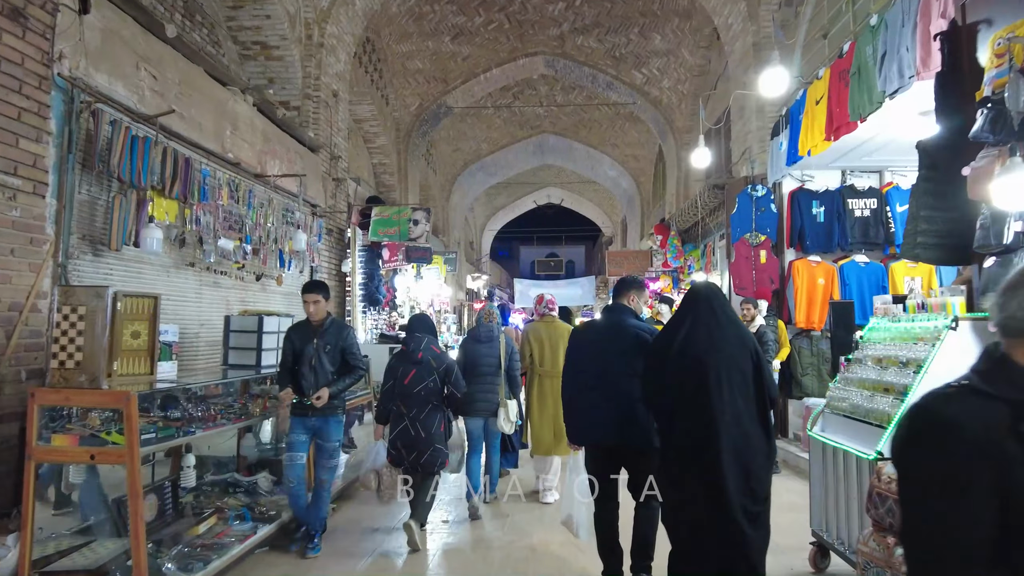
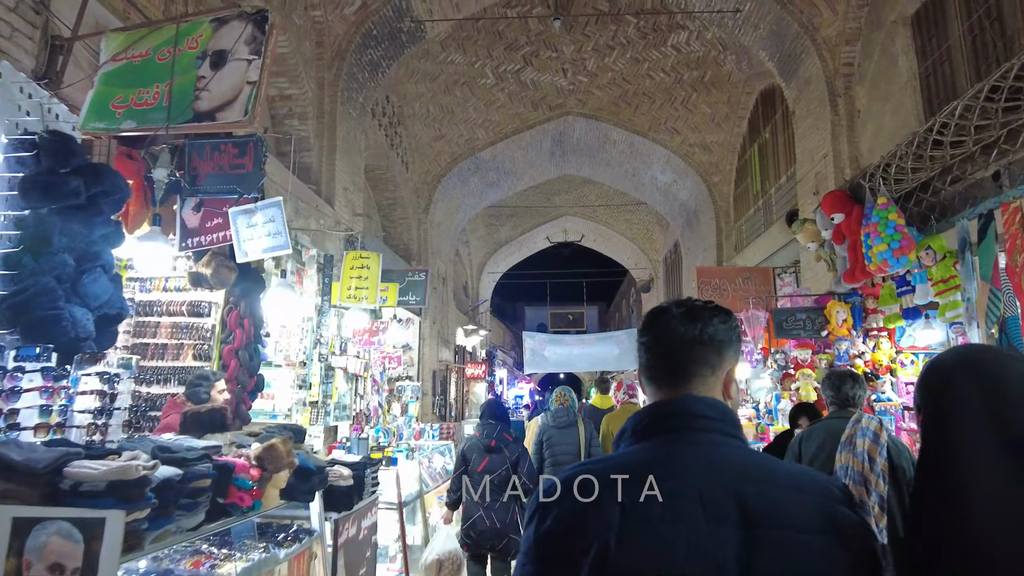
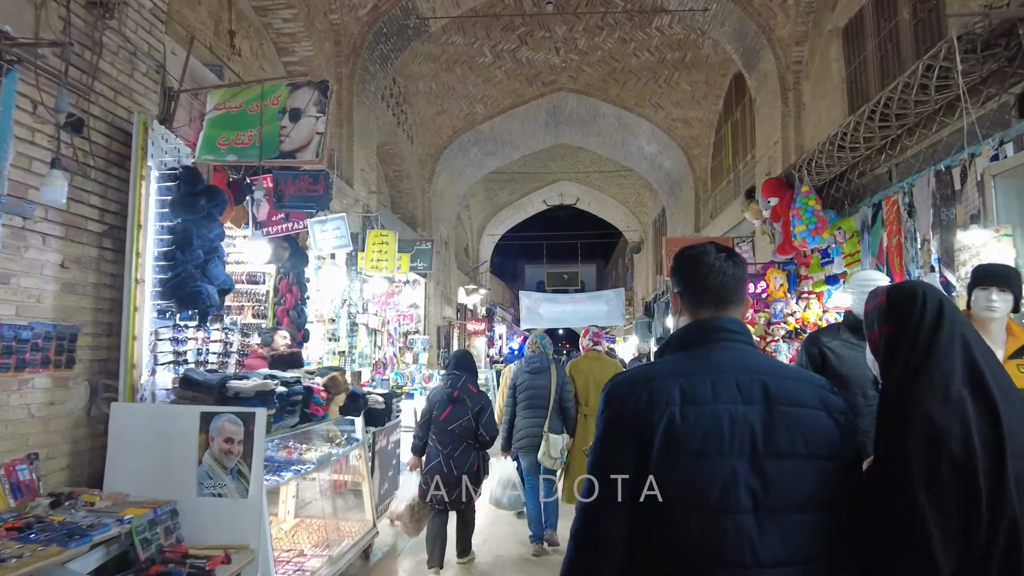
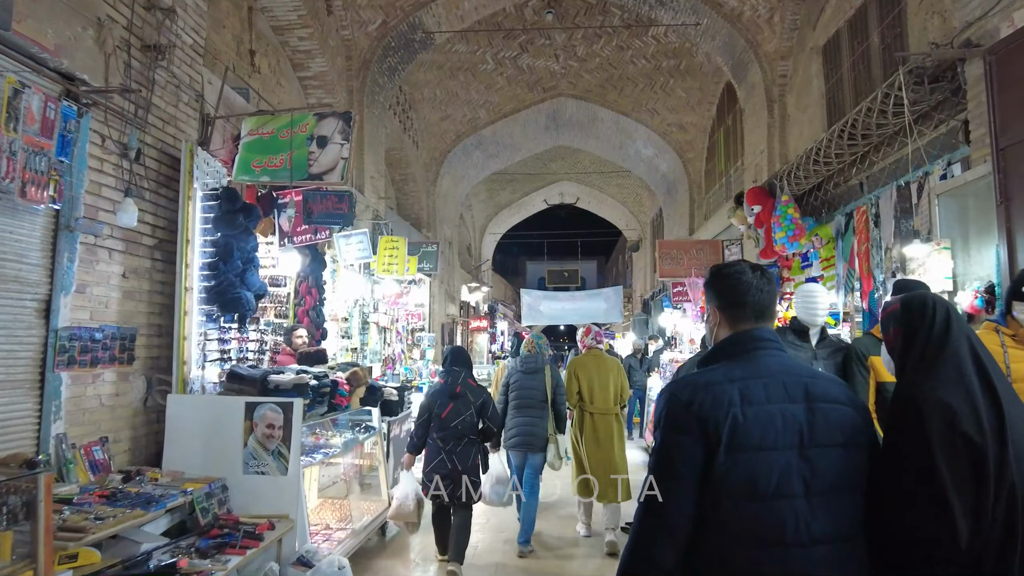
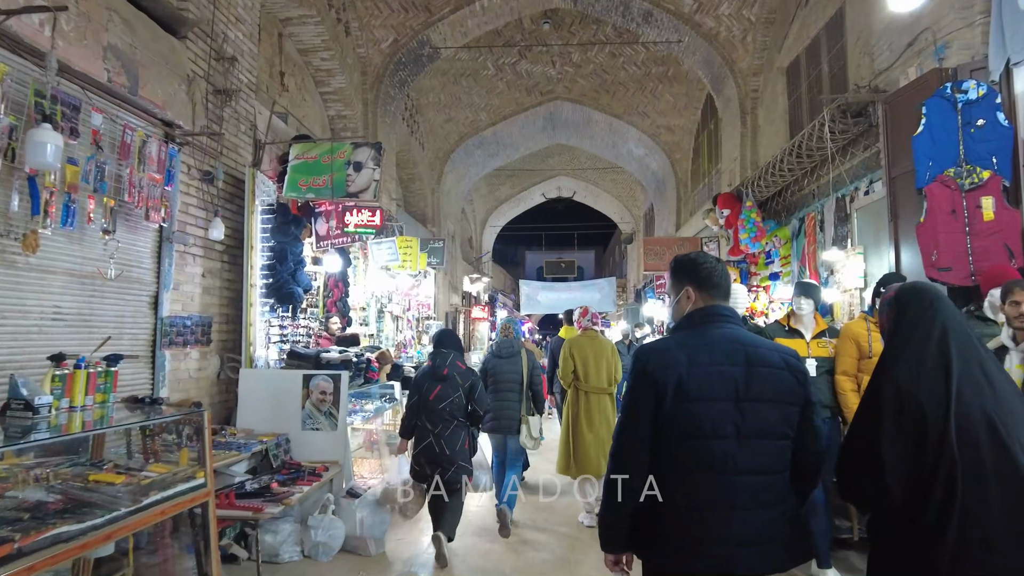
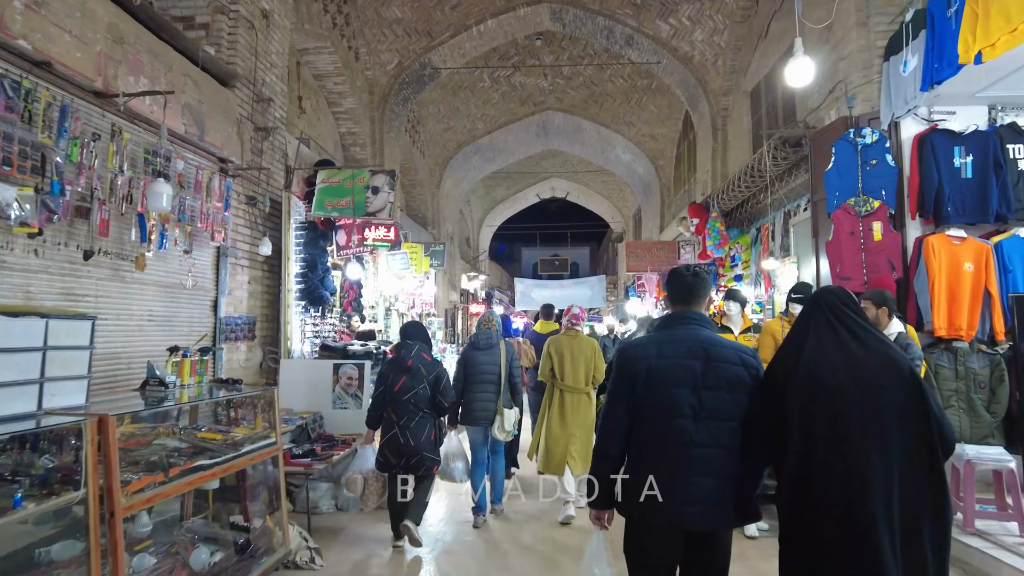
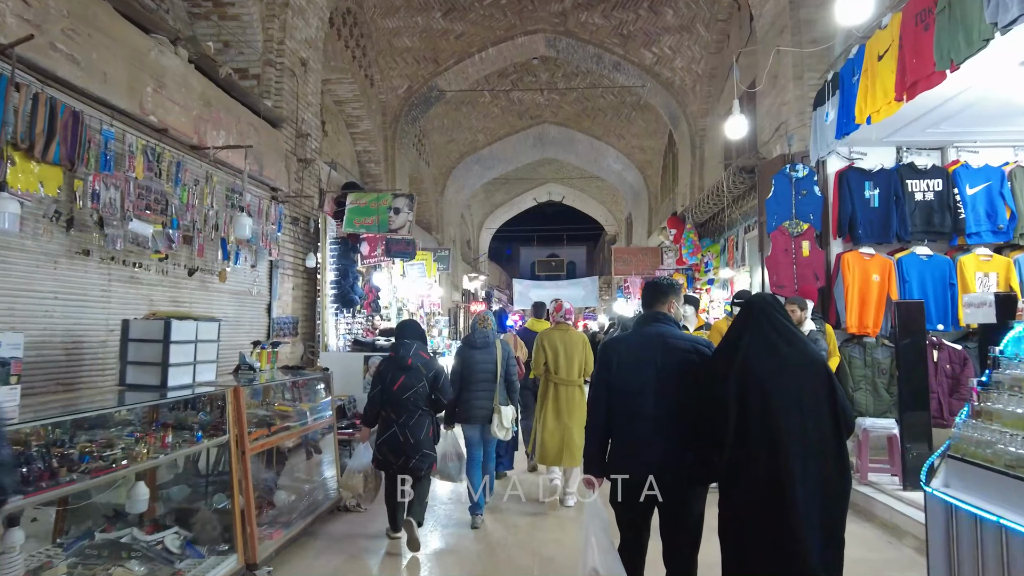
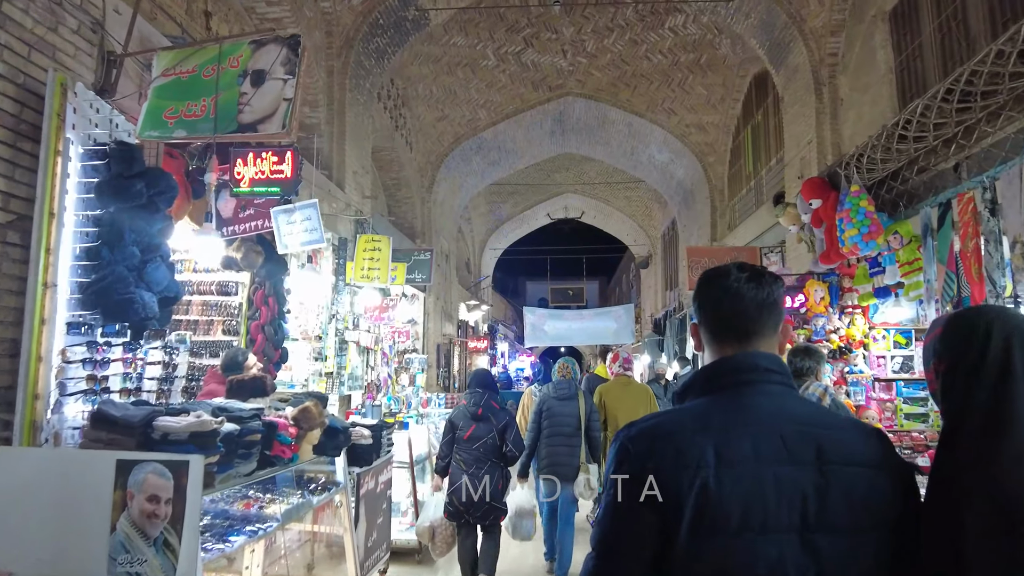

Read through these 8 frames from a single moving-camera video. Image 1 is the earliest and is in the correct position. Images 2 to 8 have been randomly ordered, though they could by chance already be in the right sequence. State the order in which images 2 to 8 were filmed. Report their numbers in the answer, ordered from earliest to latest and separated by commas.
7, 6, 5, 4, 3, 8, 2
